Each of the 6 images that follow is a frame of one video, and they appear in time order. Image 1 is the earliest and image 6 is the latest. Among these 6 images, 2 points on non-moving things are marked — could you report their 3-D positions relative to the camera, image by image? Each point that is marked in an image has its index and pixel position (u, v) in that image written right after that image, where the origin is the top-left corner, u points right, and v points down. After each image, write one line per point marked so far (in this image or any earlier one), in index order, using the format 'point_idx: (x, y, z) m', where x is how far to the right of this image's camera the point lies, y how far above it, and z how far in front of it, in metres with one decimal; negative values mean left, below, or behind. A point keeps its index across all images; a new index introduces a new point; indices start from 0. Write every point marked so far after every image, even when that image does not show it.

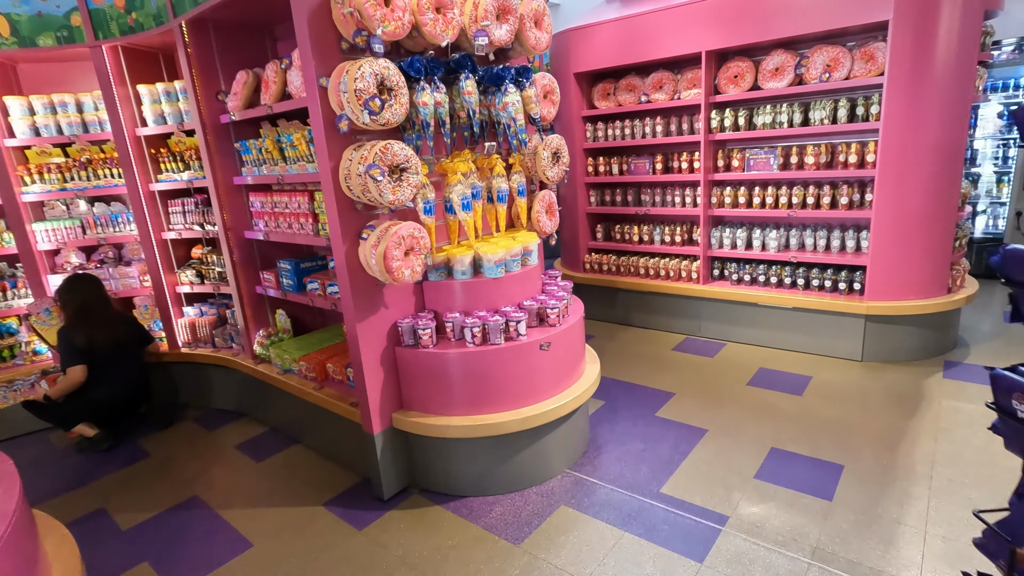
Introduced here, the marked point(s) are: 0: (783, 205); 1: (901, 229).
0: (+2.0, +0.6, +4.0) m
1: (+2.6, +0.4, +3.6) m
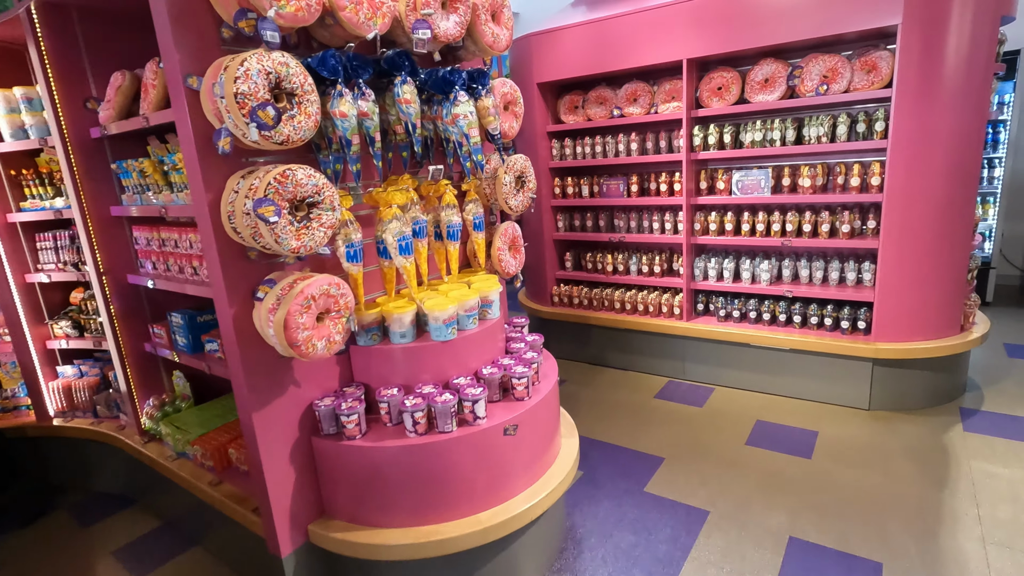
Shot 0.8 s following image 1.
0: (+1.7, +0.4, +3.6) m
1: (+2.3, +0.1, +3.2) m
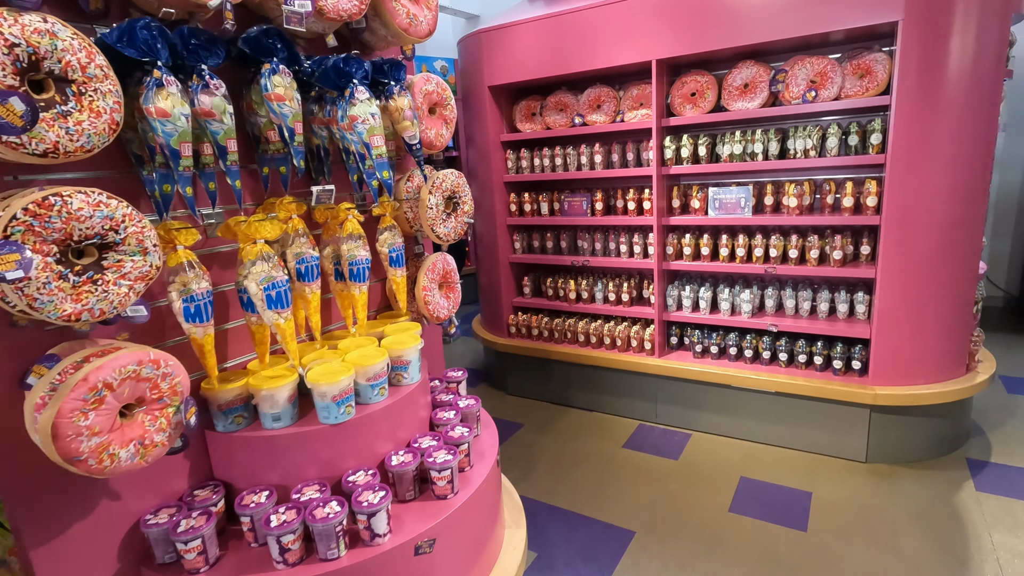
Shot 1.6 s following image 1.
0: (+1.4, +0.2, +3.2) m
1: (+2.0, -0.1, +2.8) m
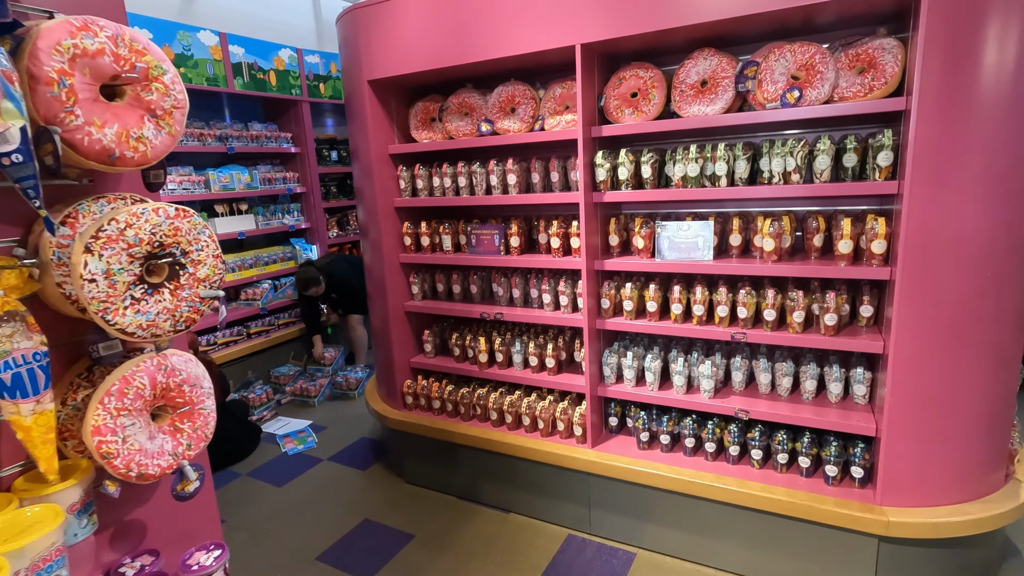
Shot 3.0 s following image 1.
0: (+0.9, -0.1, +2.3) m
1: (+1.5, -0.3, +2.0) m
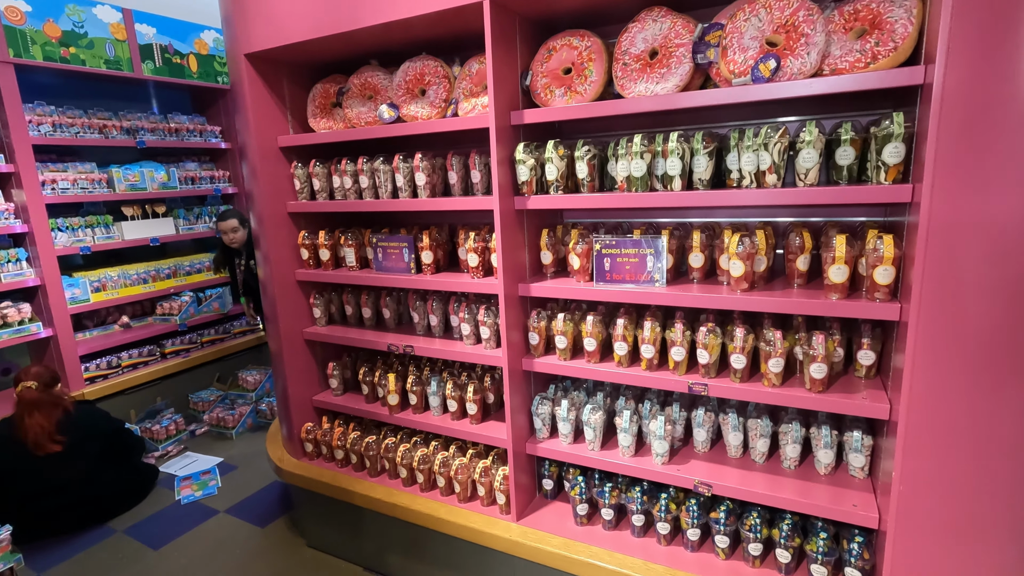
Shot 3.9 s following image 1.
0: (+0.5, -0.2, +1.8) m
1: (+1.2, -0.5, +1.4) m
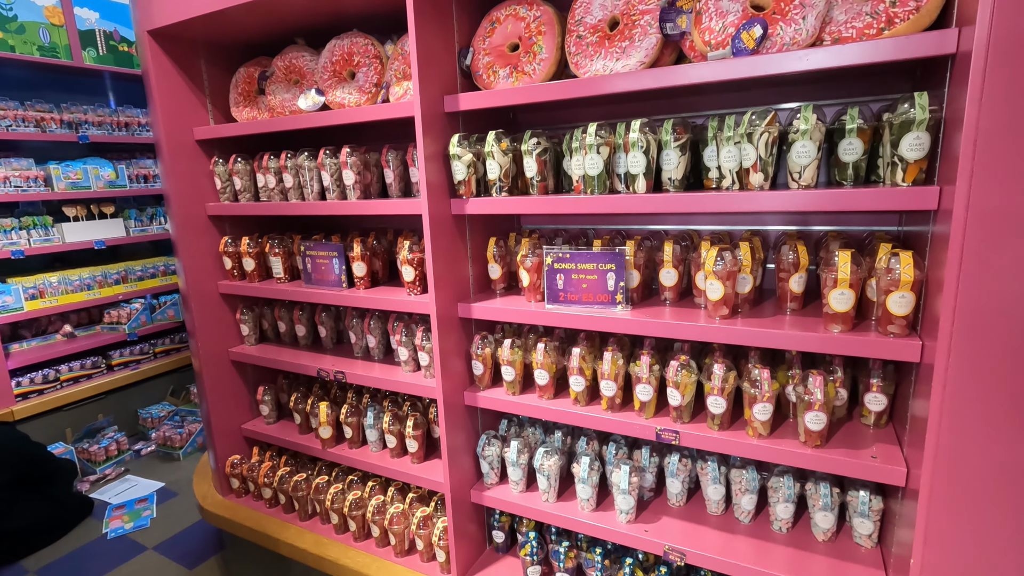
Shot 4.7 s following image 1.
0: (+0.4, -0.3, +1.5) m
1: (+1.0, -0.5, +1.1) m
